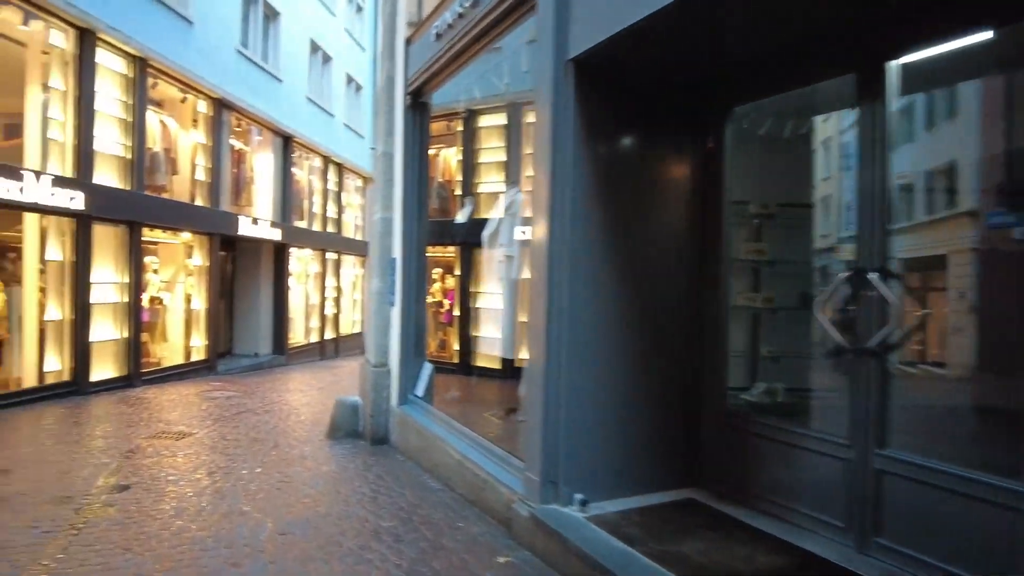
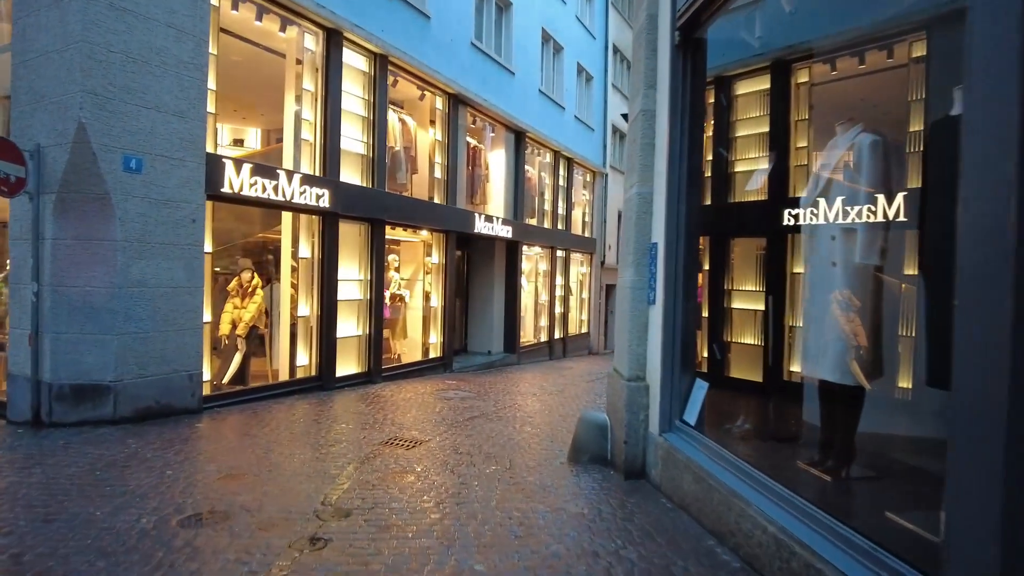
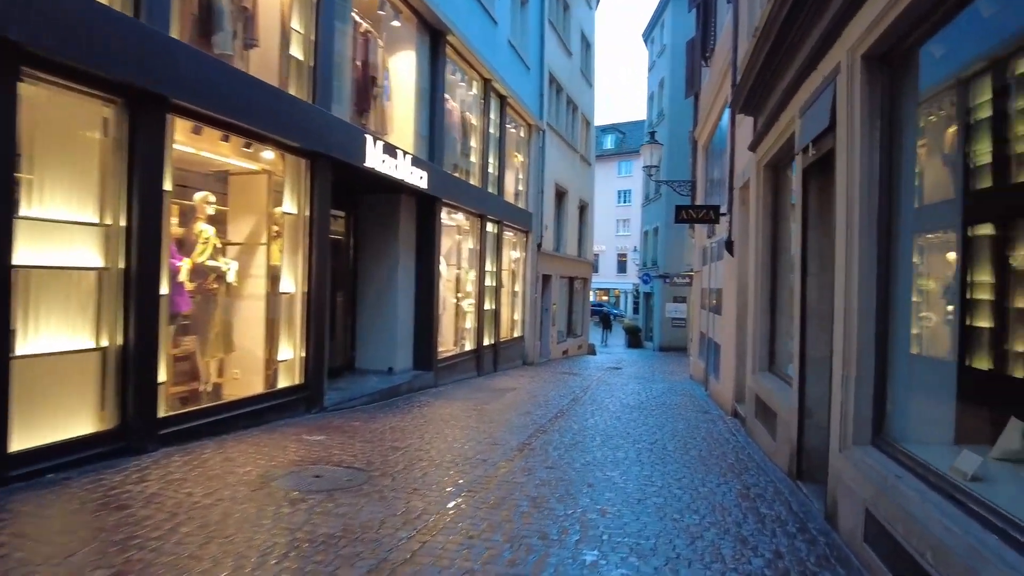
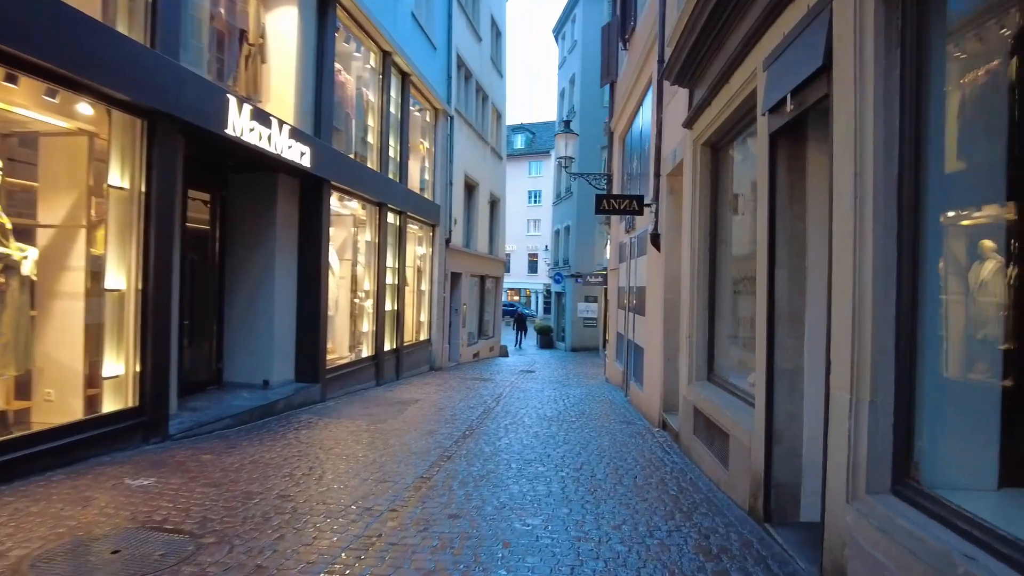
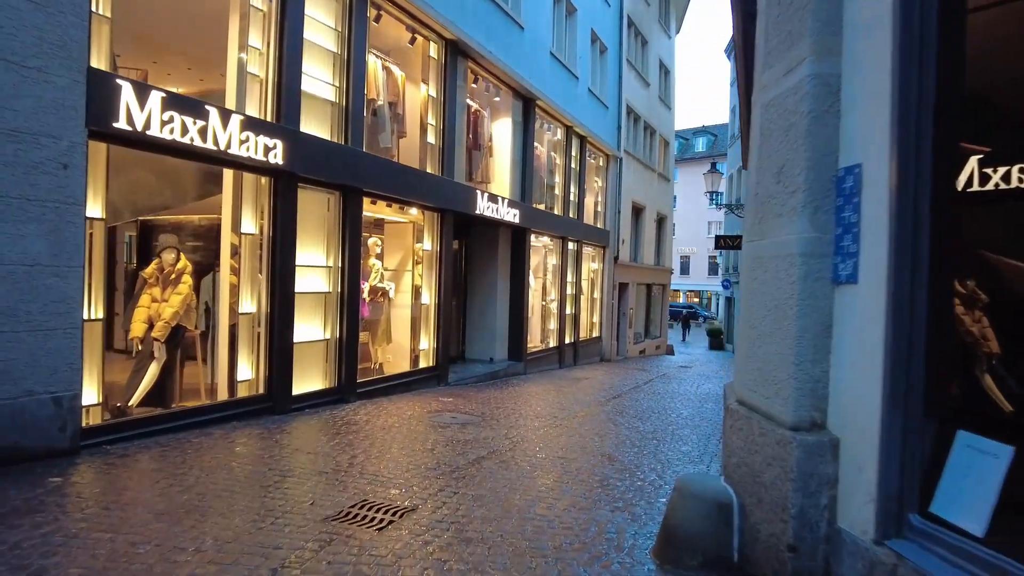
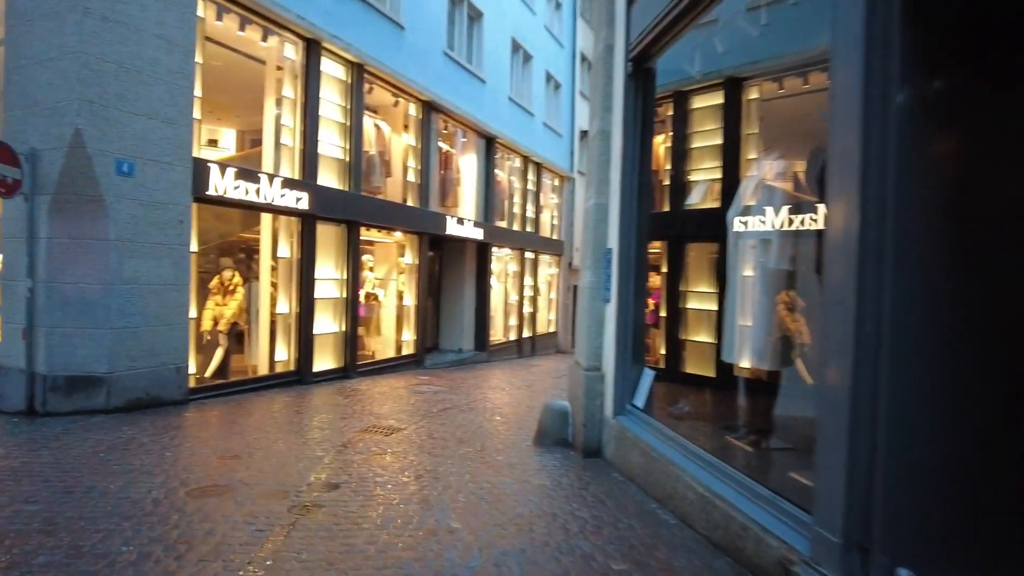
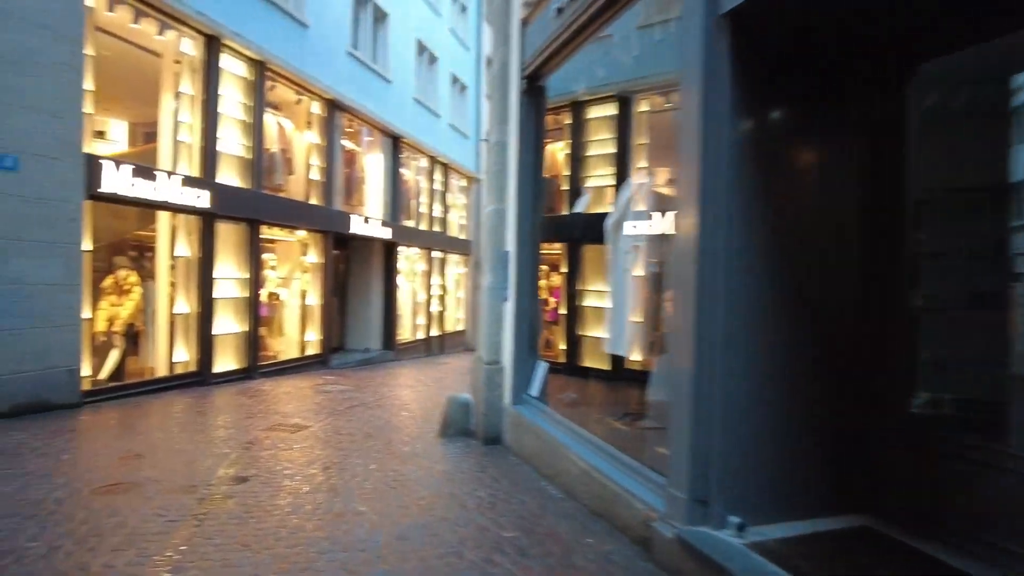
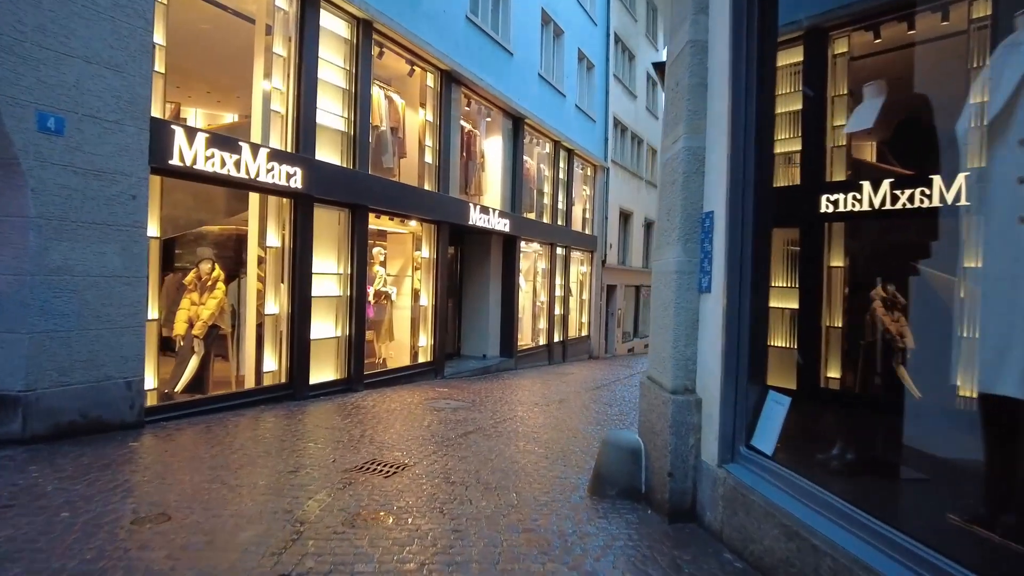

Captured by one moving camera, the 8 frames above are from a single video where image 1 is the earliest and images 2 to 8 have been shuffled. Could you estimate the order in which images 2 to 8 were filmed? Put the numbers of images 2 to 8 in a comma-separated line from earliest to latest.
7, 6, 2, 8, 5, 3, 4
